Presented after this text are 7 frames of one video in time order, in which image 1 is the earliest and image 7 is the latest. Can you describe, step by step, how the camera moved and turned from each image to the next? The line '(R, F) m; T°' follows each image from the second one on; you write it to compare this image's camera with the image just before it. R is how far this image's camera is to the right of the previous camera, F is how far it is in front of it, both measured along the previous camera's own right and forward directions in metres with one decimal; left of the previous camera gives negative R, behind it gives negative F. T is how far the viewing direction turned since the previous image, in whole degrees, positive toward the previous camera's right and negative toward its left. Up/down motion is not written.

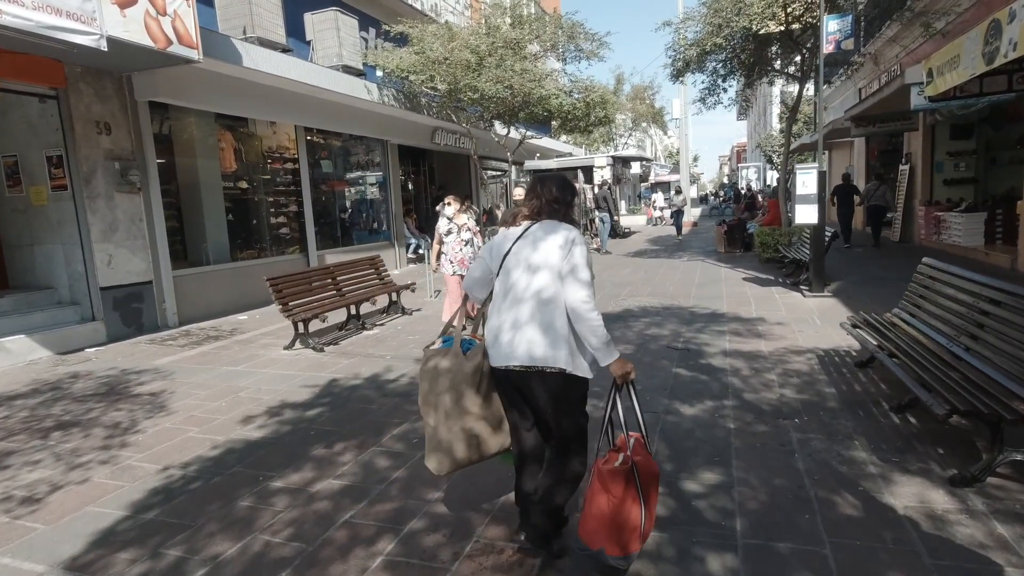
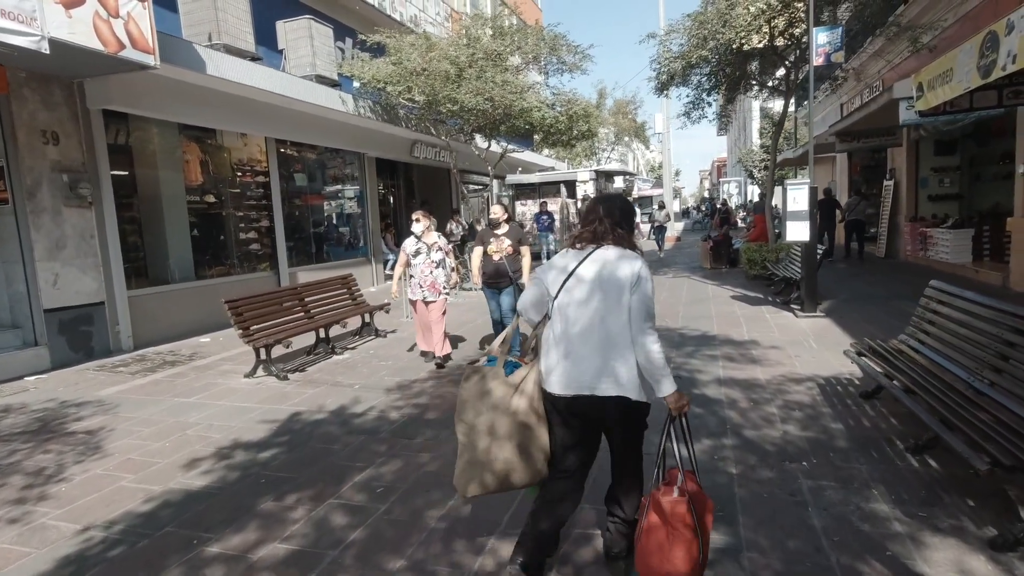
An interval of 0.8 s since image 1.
(0.0, +0.4) m; +2°
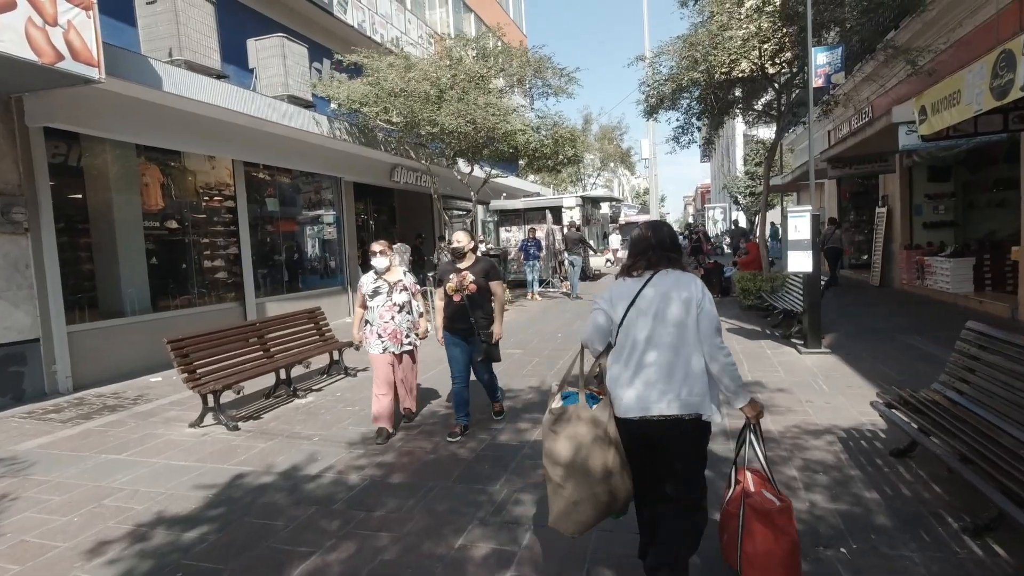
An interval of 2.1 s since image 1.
(+0.1, +0.6) m; +1°
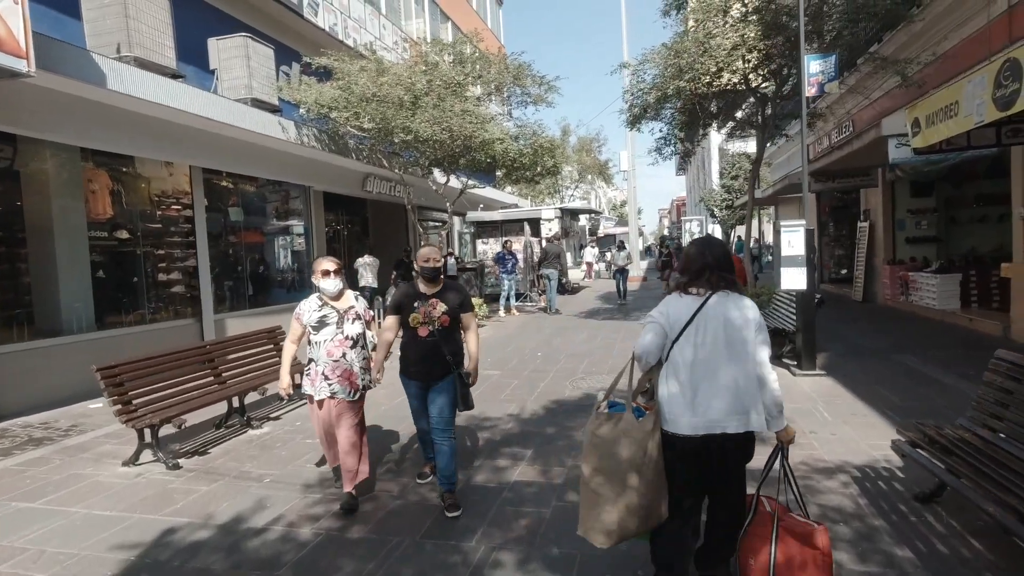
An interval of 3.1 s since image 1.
(0.0, +0.5) m; +2°
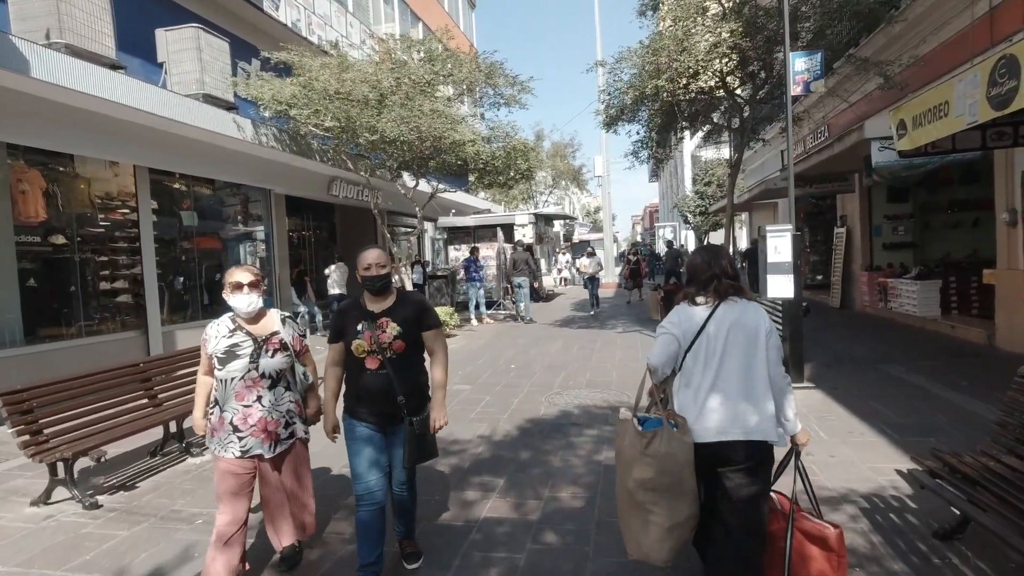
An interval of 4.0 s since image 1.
(0.0, +0.5) m; +3°
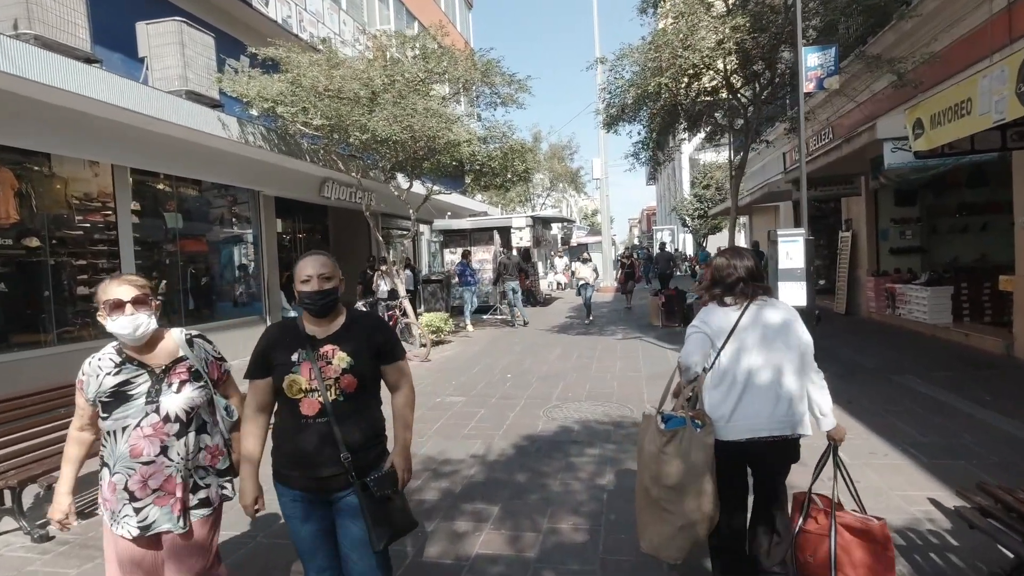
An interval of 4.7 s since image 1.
(0.0, +0.4) m; 0°
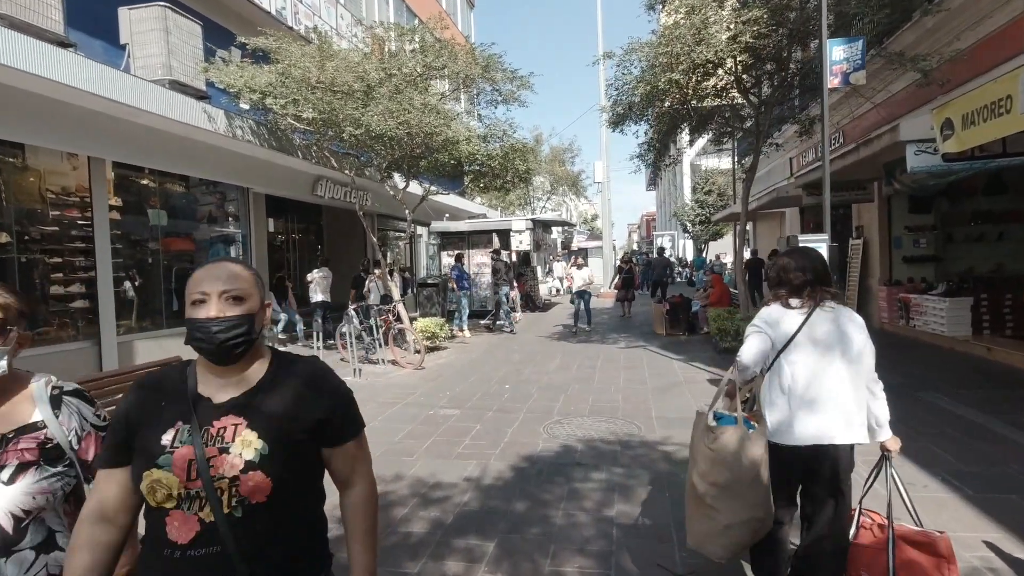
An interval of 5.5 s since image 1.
(0.0, +0.5) m; 0°
